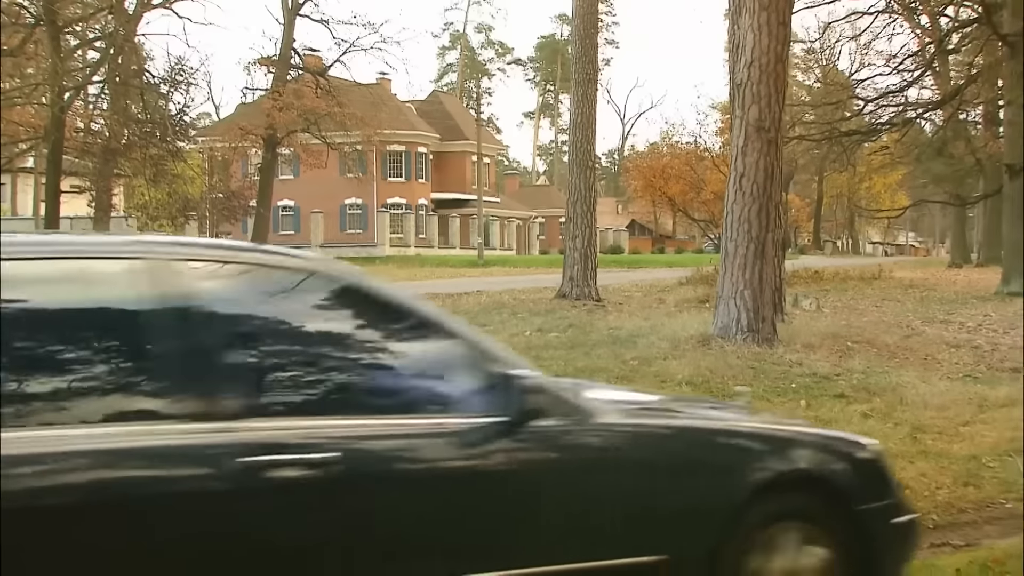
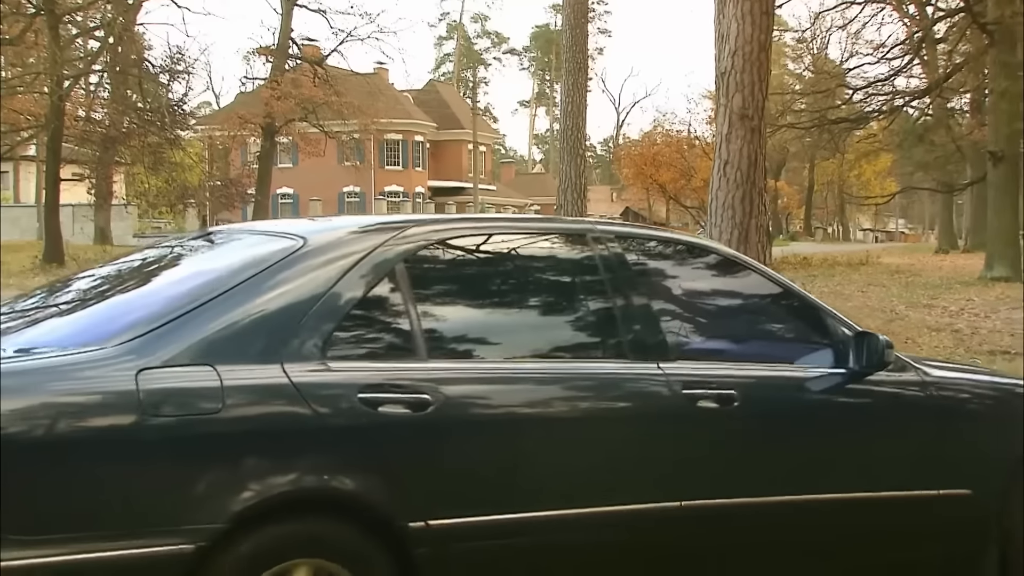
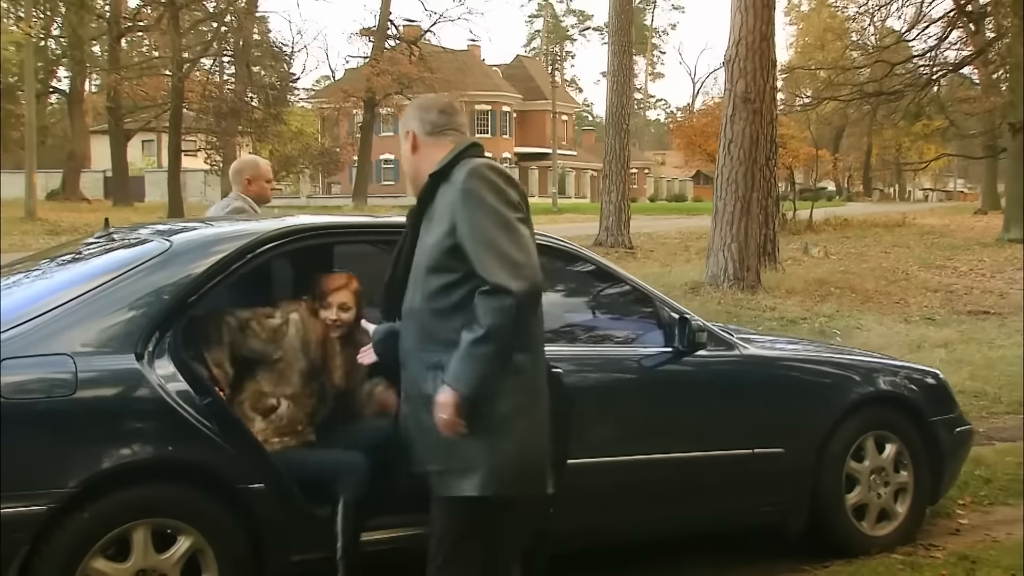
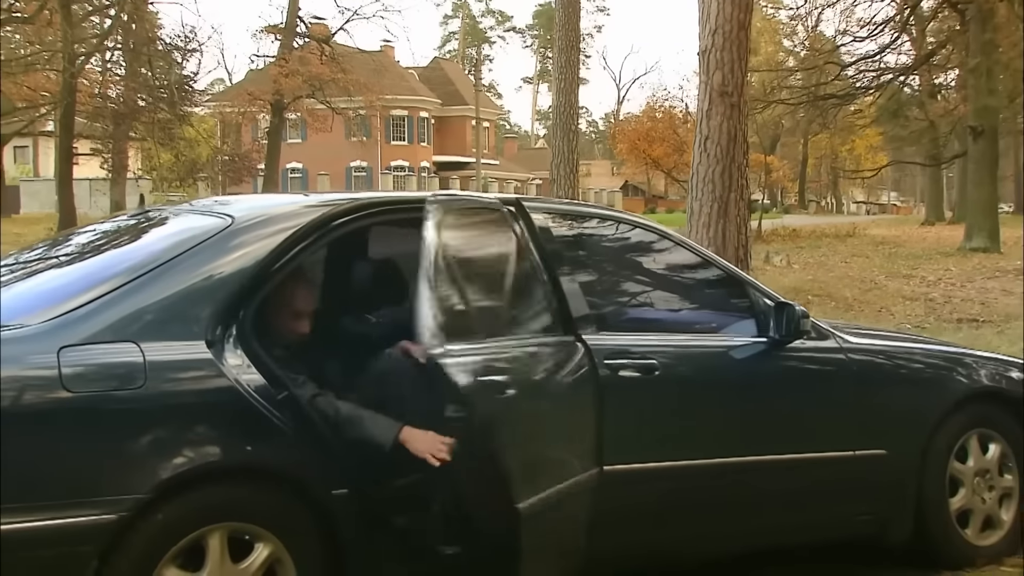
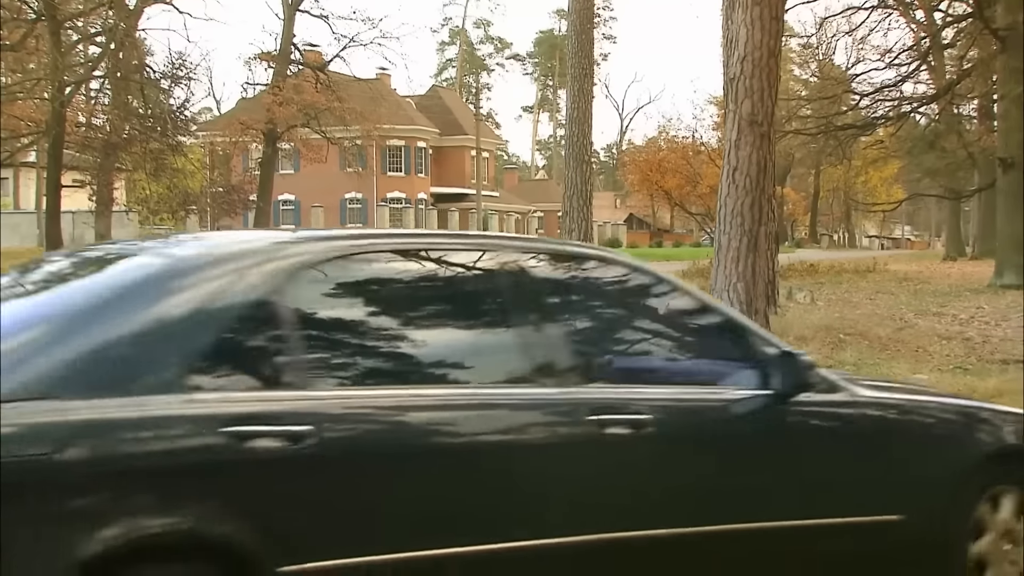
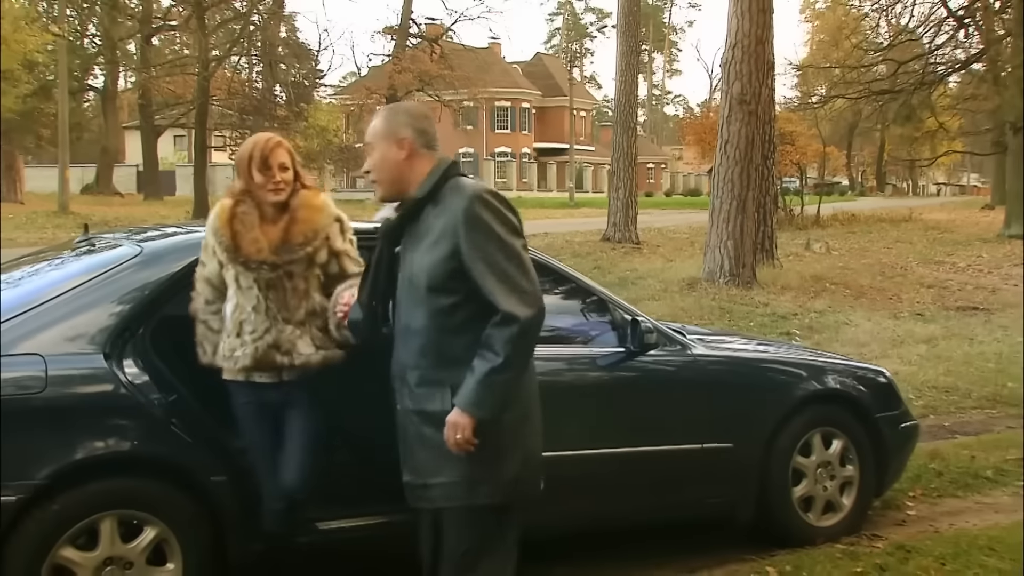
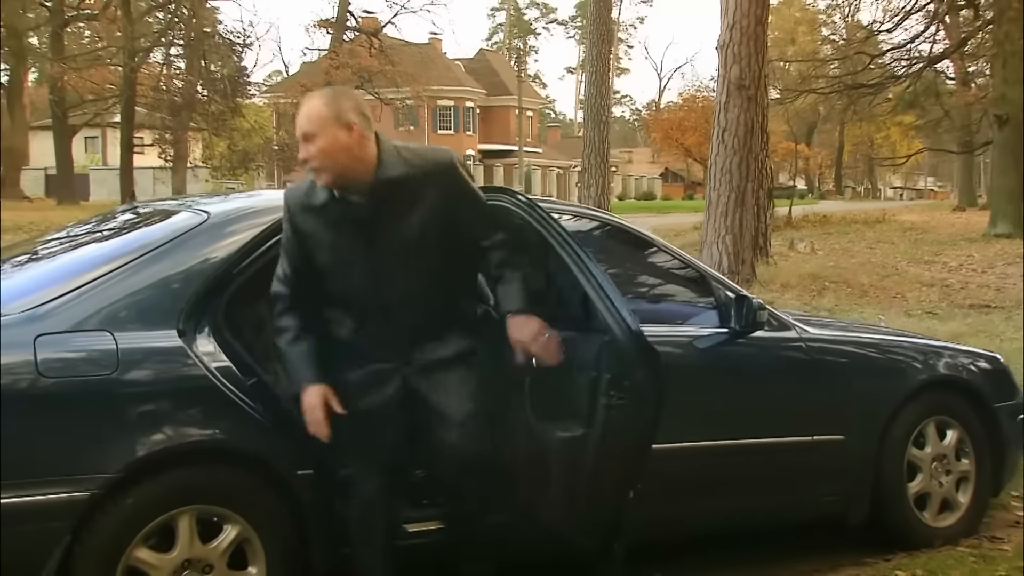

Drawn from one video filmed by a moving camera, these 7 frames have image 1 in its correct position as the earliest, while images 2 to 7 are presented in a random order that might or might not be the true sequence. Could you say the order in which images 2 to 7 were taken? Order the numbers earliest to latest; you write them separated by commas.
5, 2, 4, 7, 3, 6
